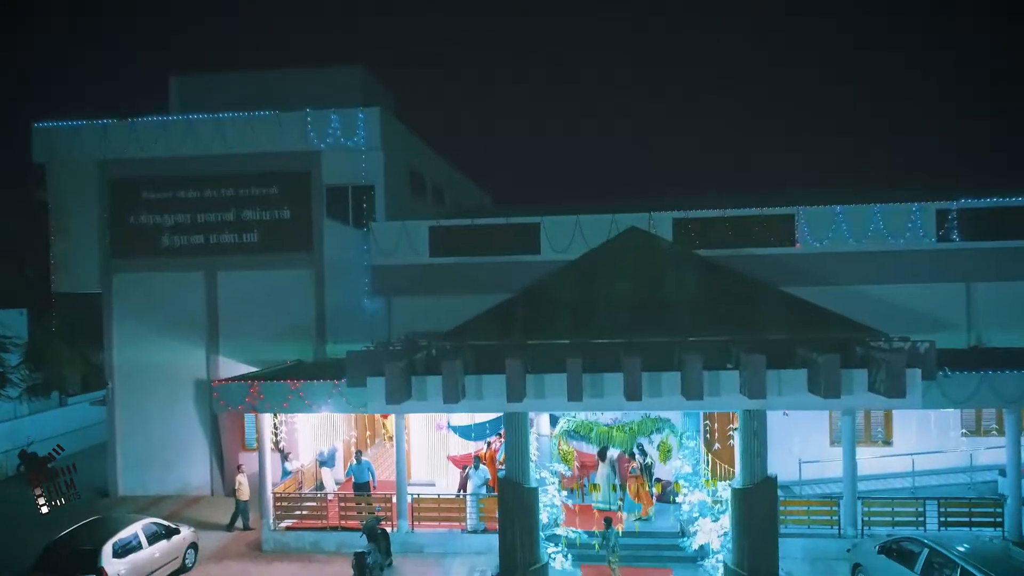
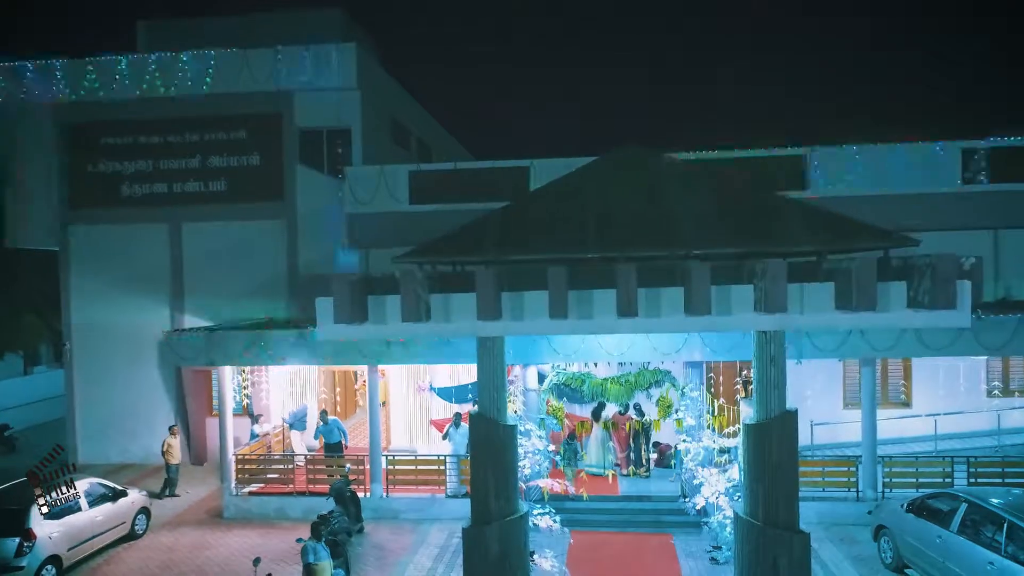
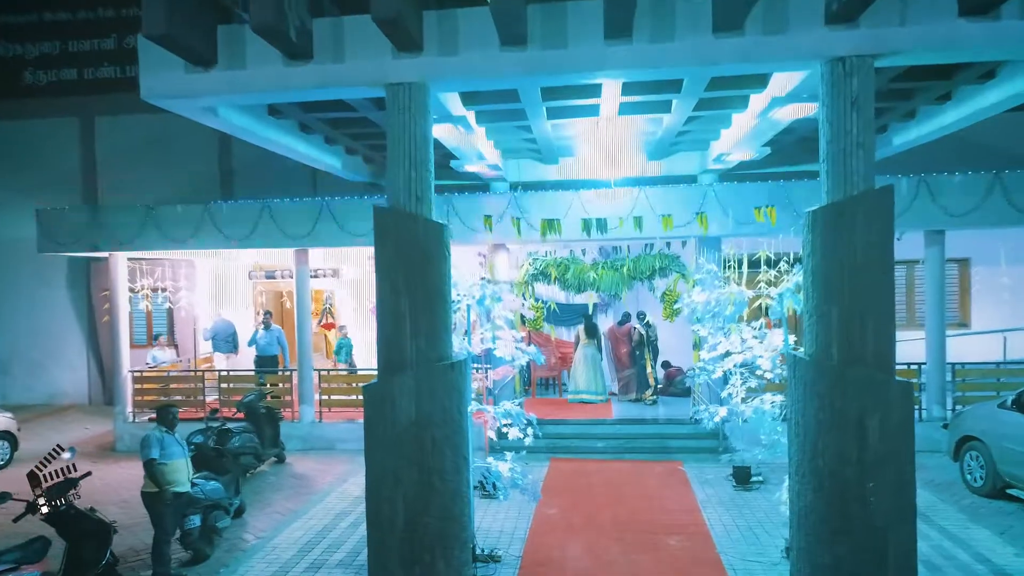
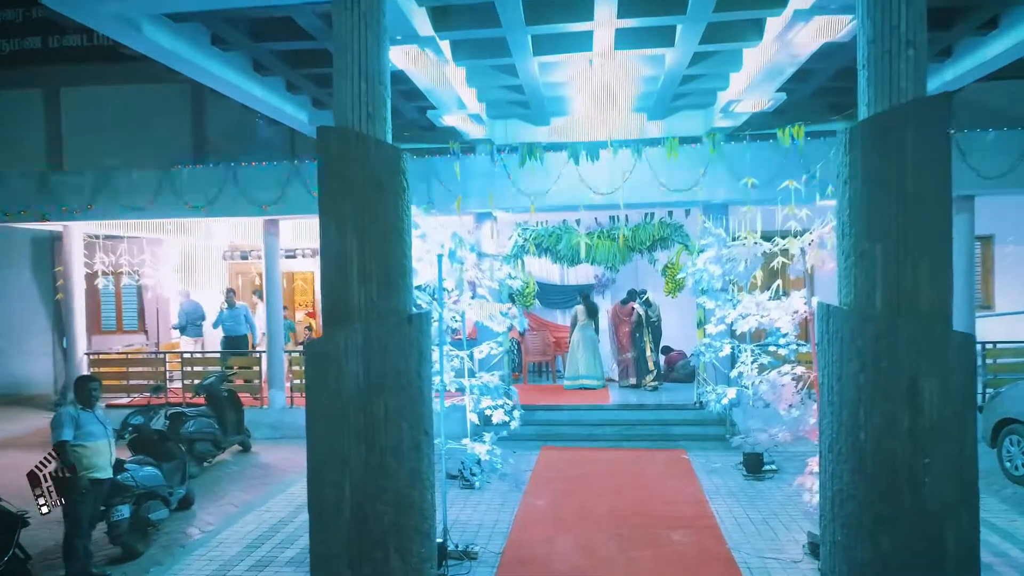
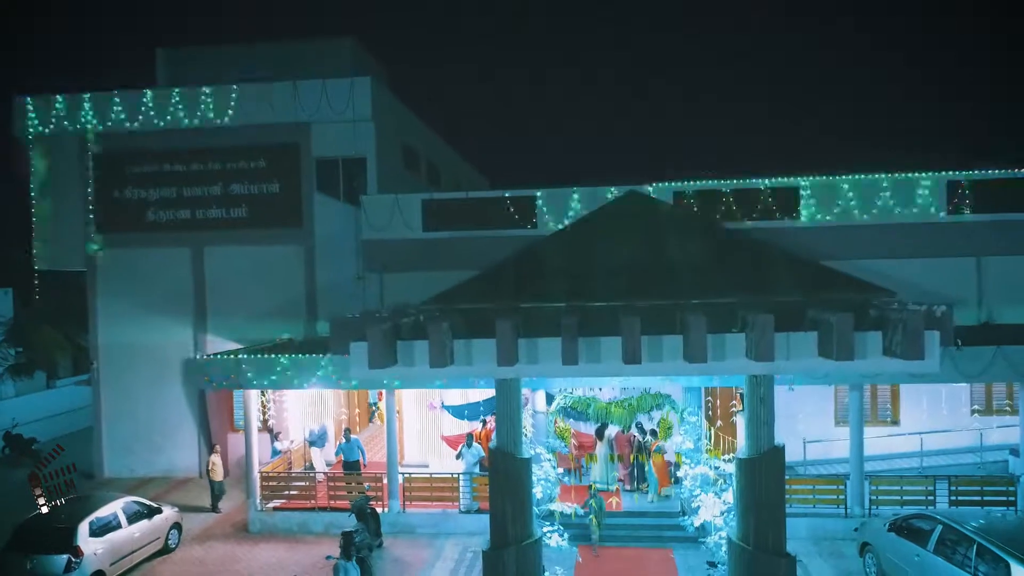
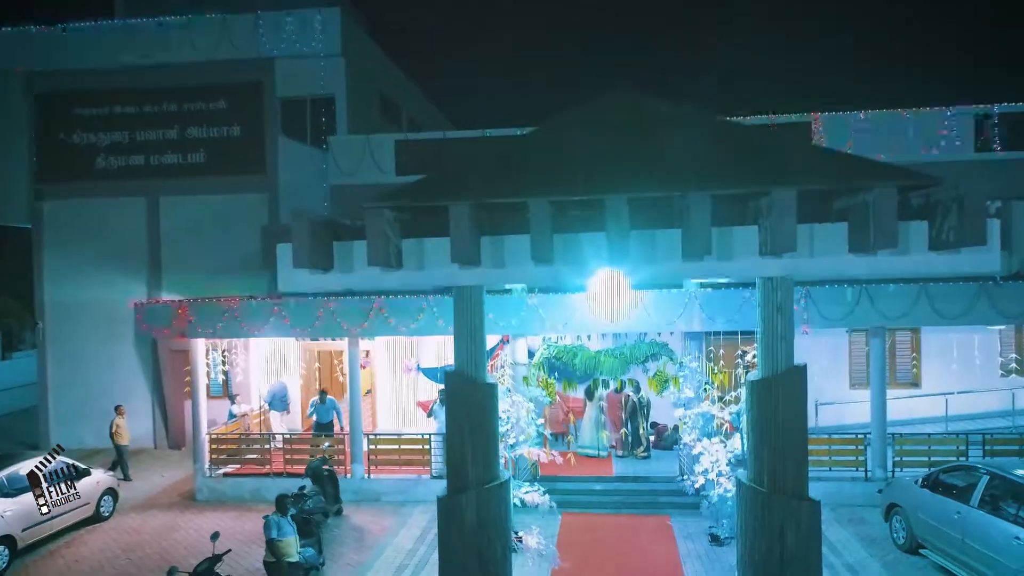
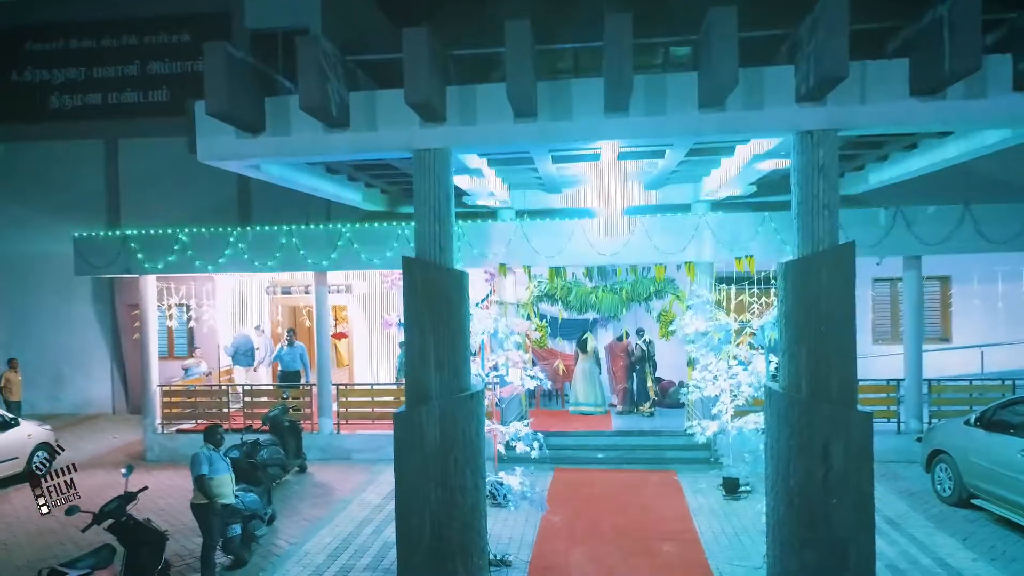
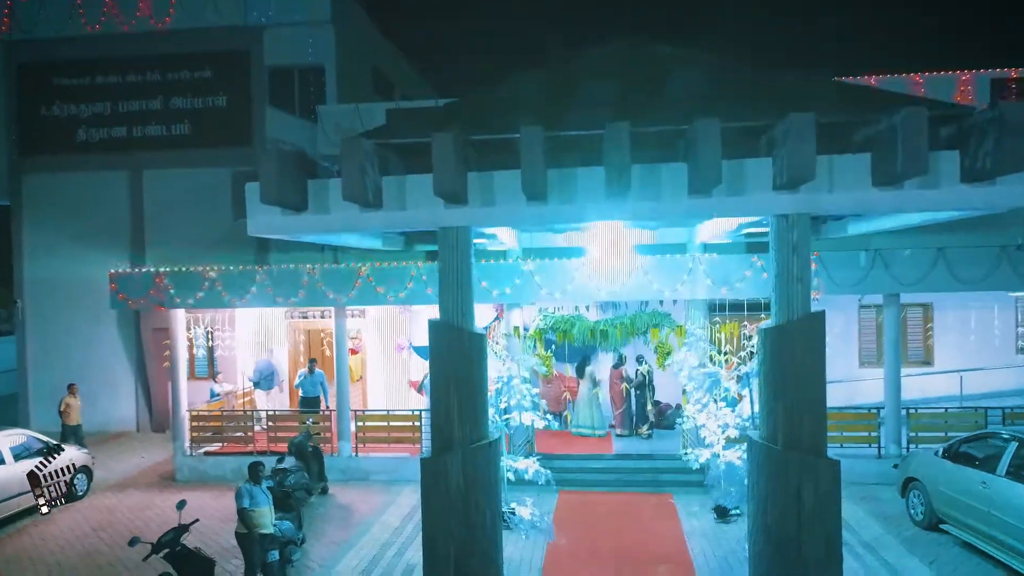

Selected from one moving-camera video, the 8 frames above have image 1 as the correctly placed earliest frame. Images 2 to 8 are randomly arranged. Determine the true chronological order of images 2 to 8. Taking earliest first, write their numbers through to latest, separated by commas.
5, 2, 6, 8, 7, 3, 4
